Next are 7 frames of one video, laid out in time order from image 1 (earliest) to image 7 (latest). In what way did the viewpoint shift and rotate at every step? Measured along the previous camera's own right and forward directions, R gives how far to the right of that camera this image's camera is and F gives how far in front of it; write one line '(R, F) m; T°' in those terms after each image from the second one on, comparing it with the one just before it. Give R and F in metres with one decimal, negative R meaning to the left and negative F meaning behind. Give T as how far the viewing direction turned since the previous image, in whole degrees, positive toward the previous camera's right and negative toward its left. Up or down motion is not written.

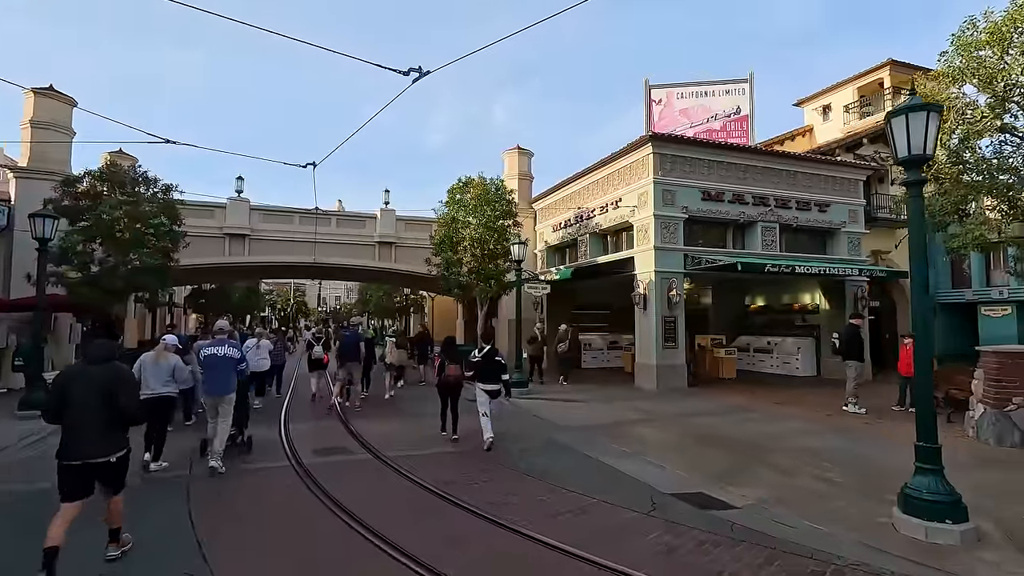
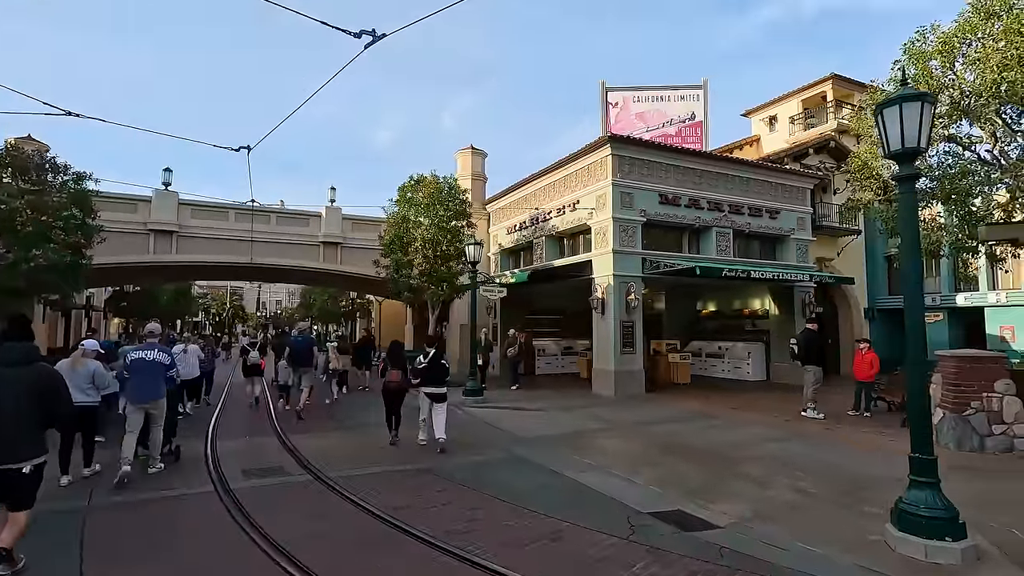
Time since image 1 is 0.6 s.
(-0.2, +0.6) m; +5°
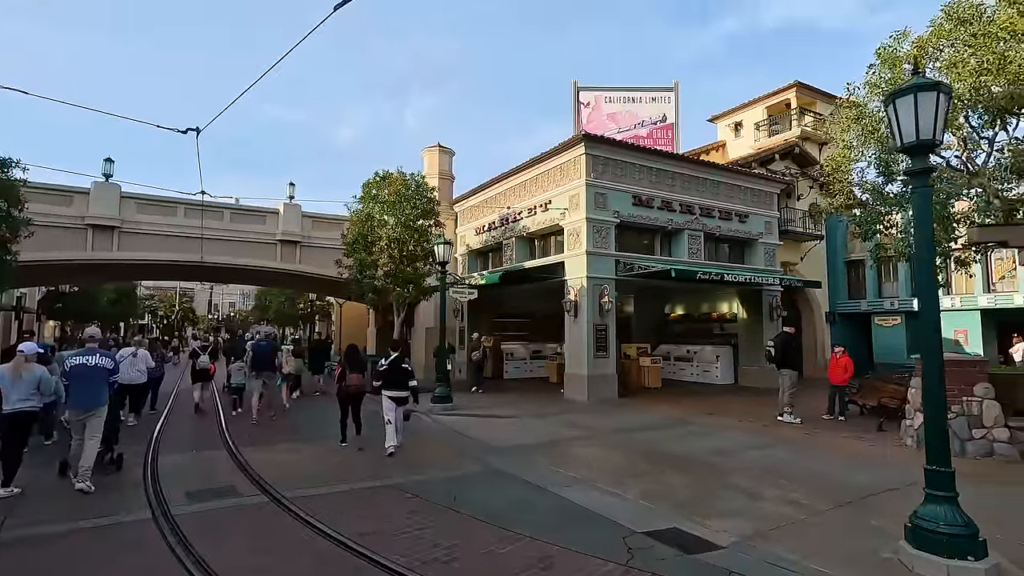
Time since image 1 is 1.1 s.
(-0.2, +0.5) m; +4°
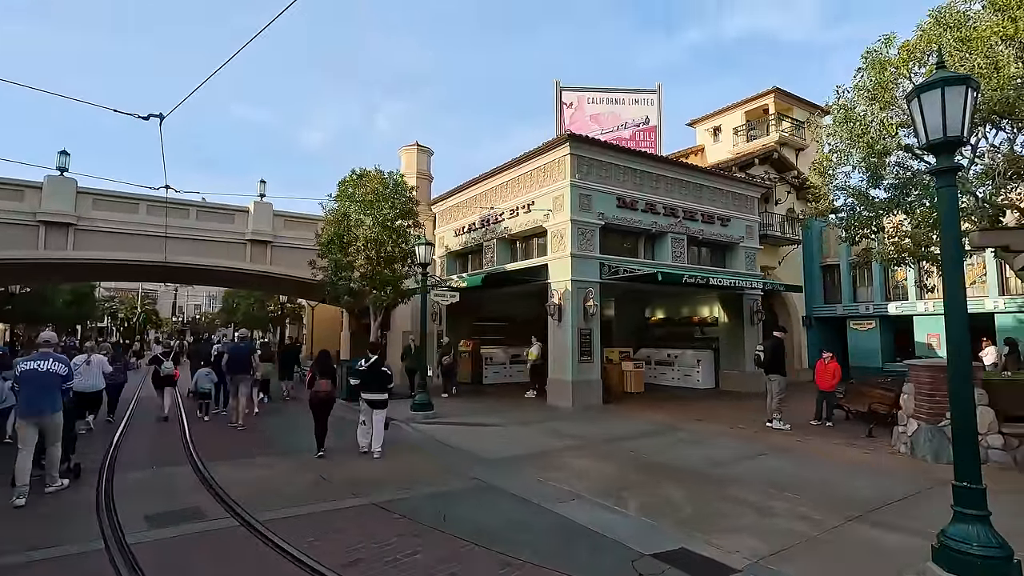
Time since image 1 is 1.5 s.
(-0.2, +0.4) m; +3°
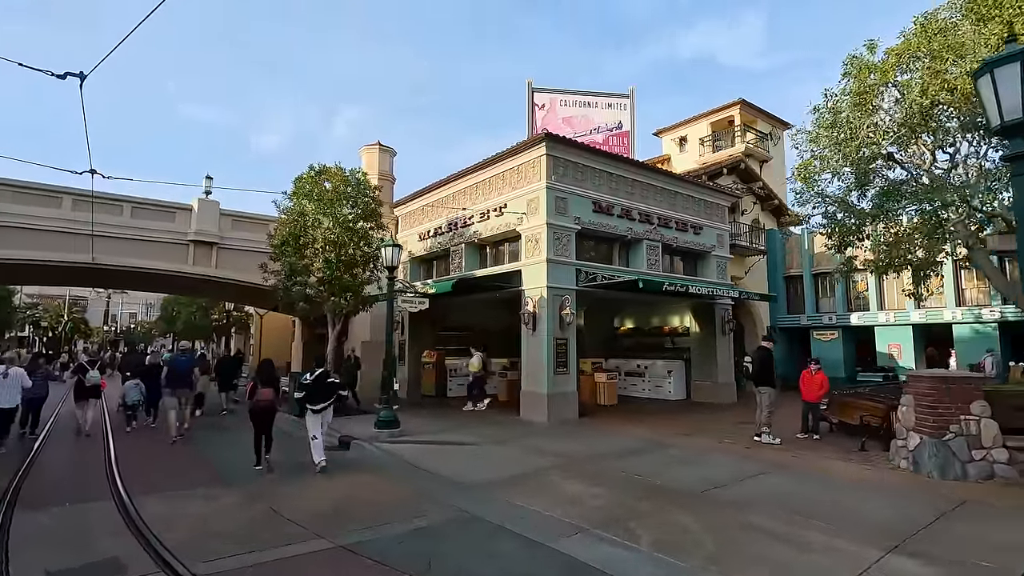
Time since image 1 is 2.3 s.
(-0.4, +0.8) m; +5°
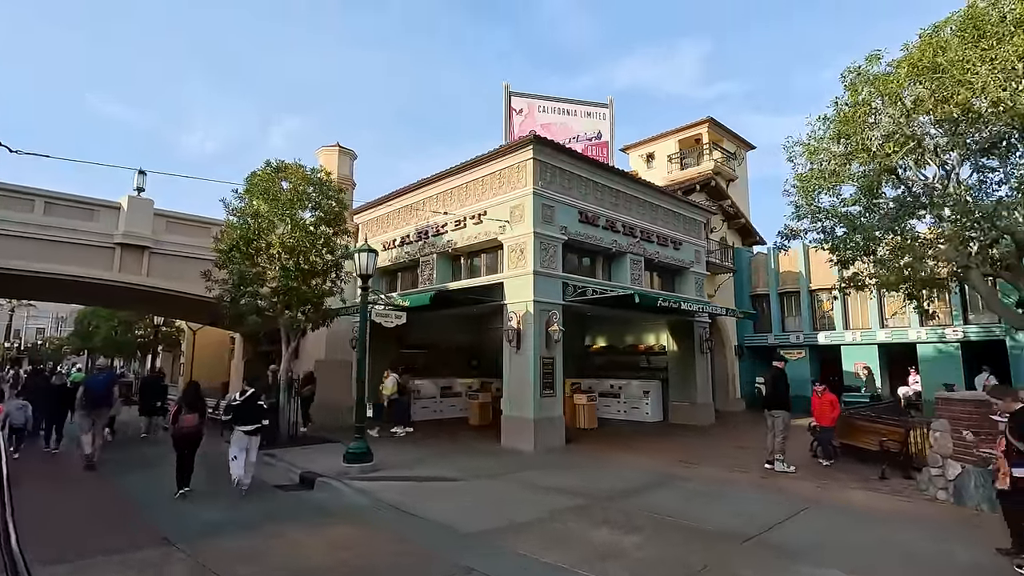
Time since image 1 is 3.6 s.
(-0.9, +1.2) m; +6°
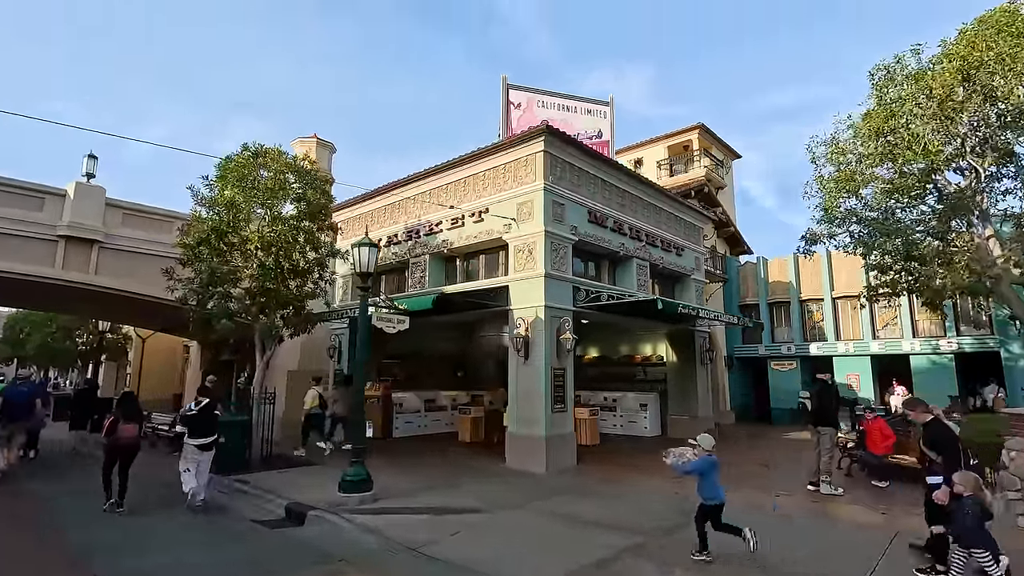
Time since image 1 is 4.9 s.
(-1.0, +1.2) m; +4°
